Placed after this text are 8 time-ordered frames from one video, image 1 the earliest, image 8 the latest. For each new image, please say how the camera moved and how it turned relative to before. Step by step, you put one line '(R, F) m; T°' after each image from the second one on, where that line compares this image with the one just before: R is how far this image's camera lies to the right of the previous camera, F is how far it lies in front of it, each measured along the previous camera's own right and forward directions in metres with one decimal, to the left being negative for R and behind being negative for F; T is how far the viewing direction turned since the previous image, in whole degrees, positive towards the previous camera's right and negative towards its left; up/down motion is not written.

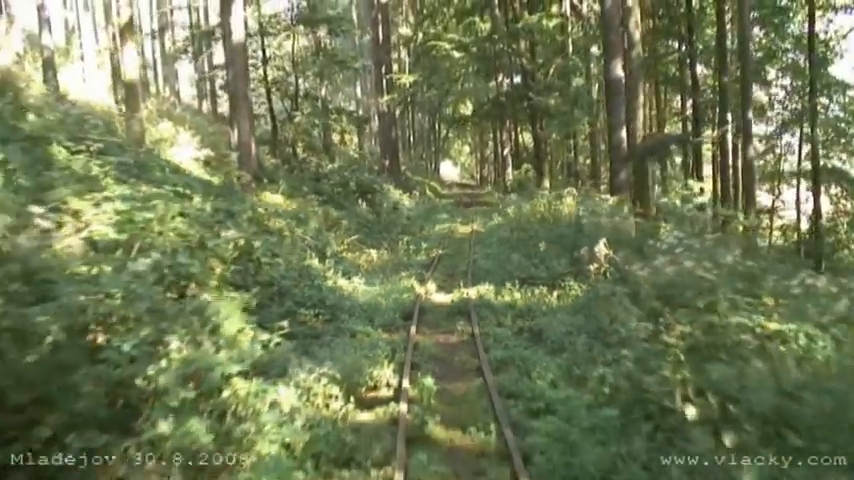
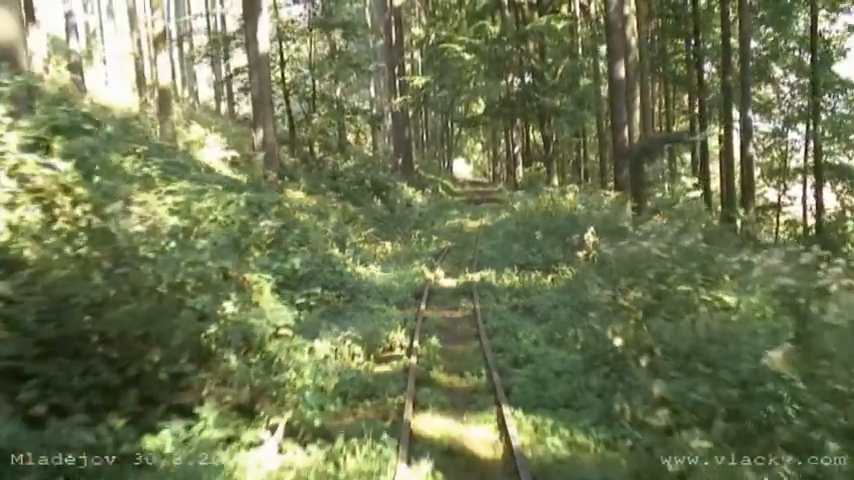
(+0.1, -1.7) m; -1°
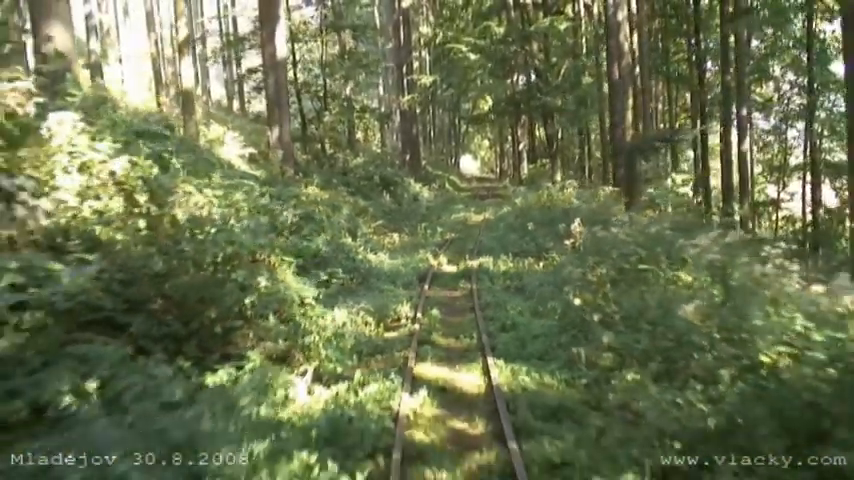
(+0.1, -1.7) m; 0°
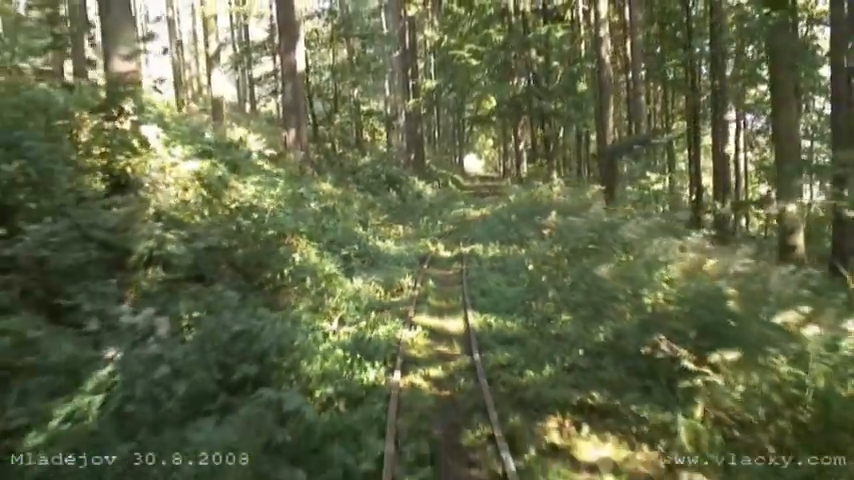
(+0.1, -3.0) m; 0°
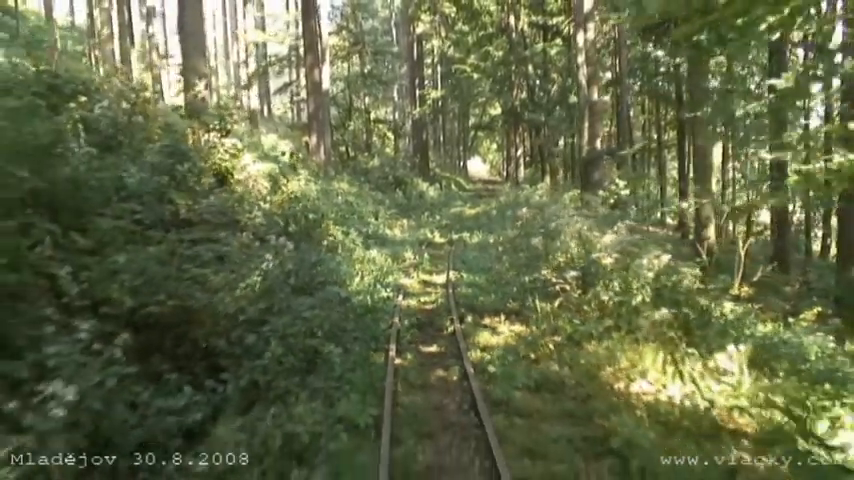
(+0.2, -5.3) m; 0°
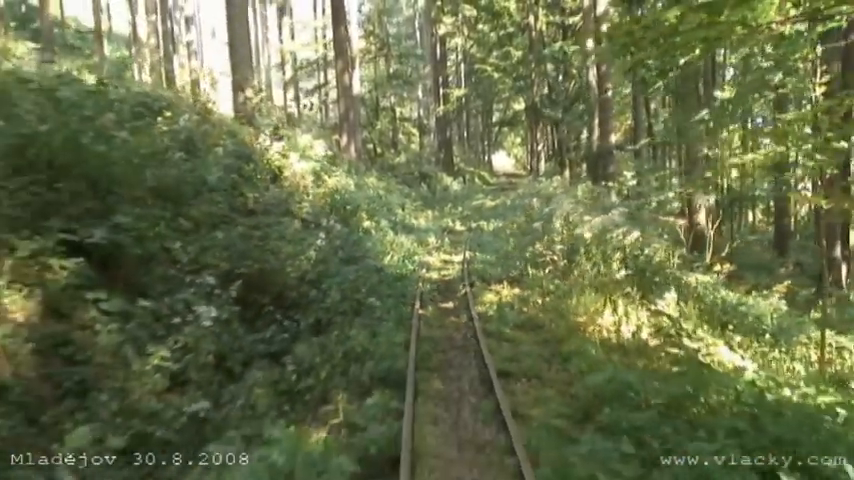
(+0.1, -3.0) m; -2°
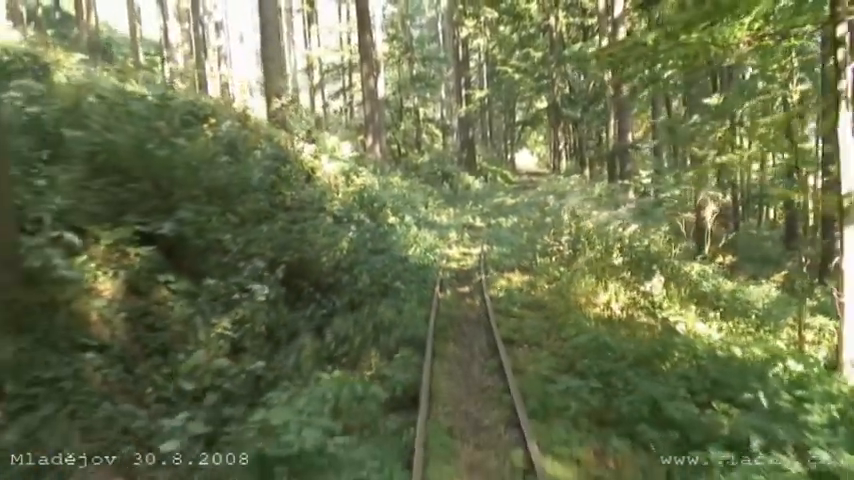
(+0.1, -1.7) m; -1°
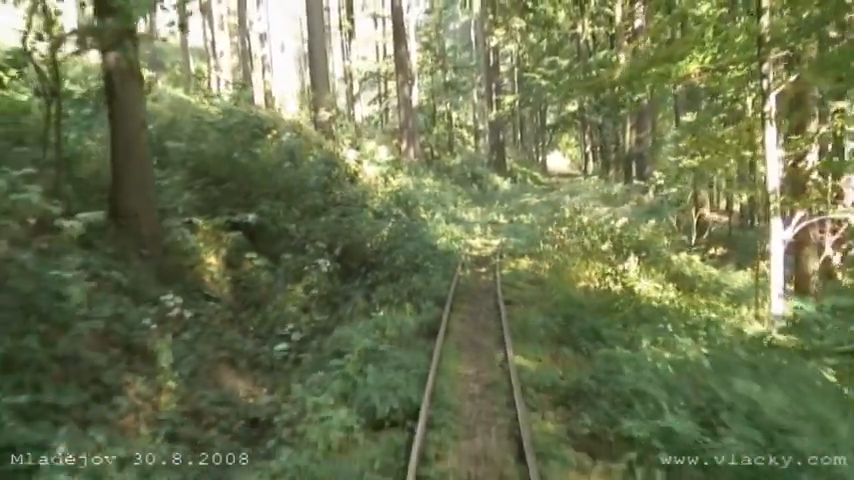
(+0.2, -3.4) m; -2°
